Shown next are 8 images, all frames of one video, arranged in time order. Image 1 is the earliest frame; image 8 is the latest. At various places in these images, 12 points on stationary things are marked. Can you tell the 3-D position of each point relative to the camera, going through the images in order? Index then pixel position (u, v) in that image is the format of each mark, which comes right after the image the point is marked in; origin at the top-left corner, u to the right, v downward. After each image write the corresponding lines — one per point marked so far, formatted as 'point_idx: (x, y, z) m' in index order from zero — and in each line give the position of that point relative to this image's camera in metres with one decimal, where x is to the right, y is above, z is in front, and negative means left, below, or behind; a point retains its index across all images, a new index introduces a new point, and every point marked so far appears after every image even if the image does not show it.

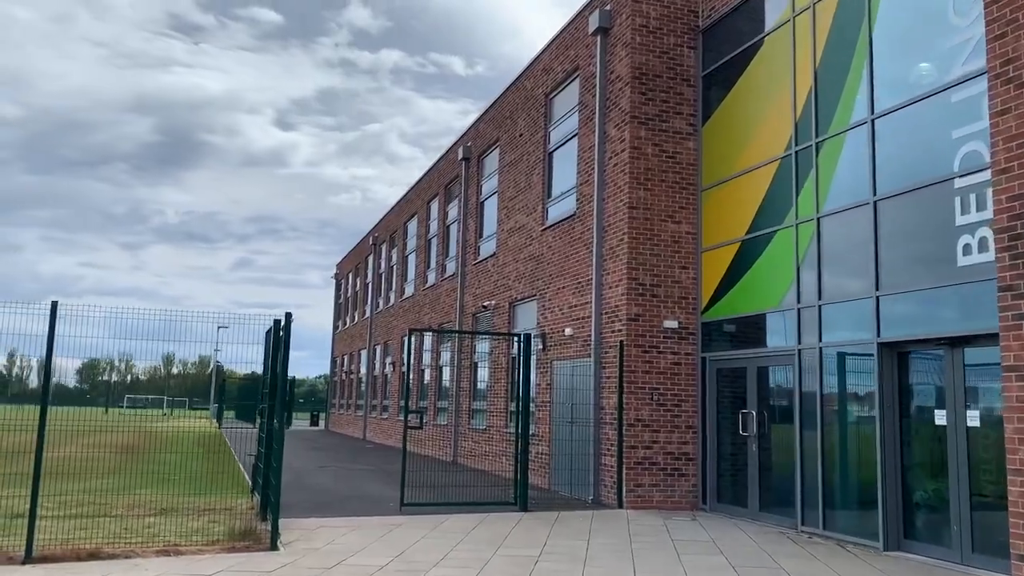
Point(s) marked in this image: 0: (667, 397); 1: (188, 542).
0: (+2.4, -1.7, +13.1) m
1: (-3.5, -2.7, +9.2) m
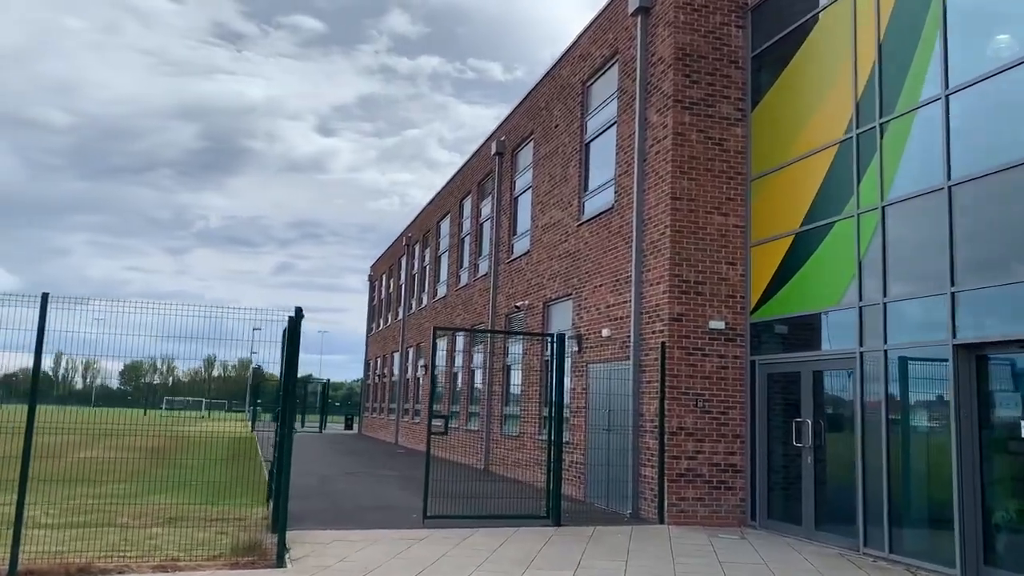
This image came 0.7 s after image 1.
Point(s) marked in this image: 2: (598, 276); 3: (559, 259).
0: (+2.8, -1.6, +12.1) m
1: (-3.2, -2.6, +8.4) m
2: (+1.5, +0.2, +14.5) m
3: (+0.9, +0.6, +16.5) m
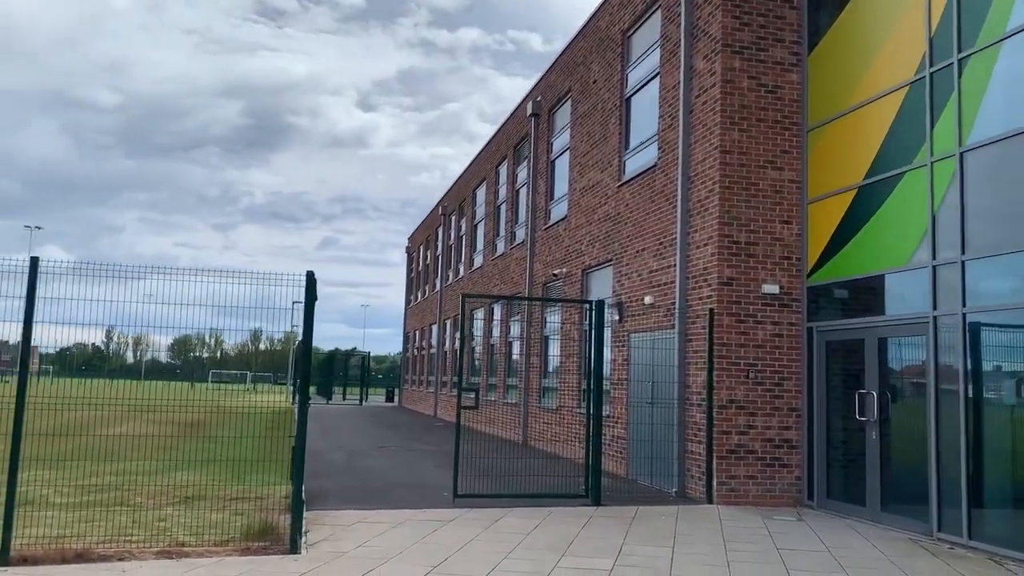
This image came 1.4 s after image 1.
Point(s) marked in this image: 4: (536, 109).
0: (+3.3, -1.1, +11.2) m
1: (-2.9, -2.3, +7.8) m
2: (+2.0, +0.8, +13.6) m
3: (+1.6, +1.2, +15.5) m
4: (+0.6, +4.1, +19.8) m
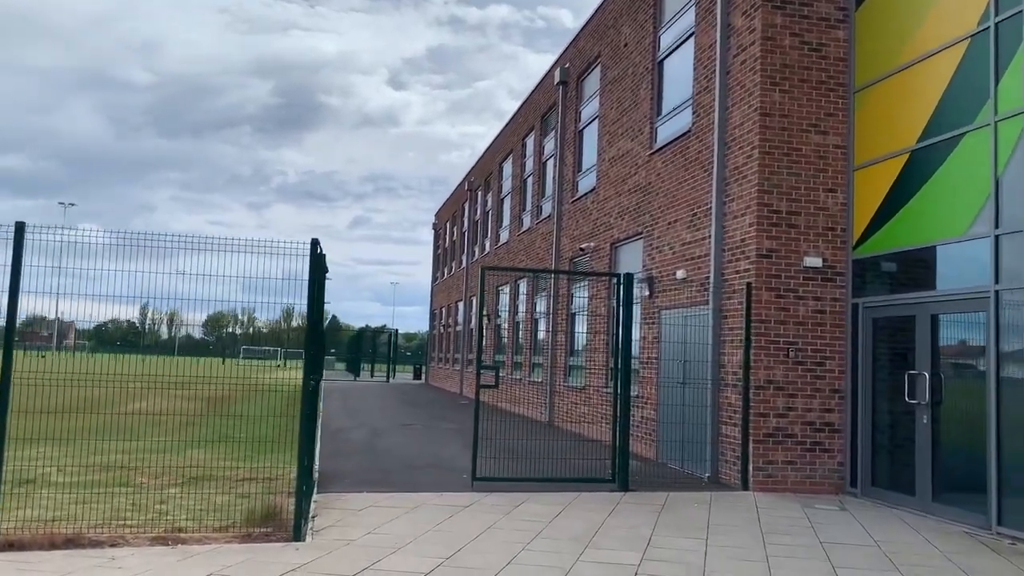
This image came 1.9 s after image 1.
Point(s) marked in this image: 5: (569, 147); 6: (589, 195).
0: (+3.6, -0.8, +10.4) m
1: (-2.7, -2.0, +7.3) m
2: (+2.4, +1.2, +12.8) m
3: (+2.0, +1.6, +14.8) m
4: (+1.2, +4.7, +19.0) m
5: (+1.3, +3.1, +19.0) m
6: (+1.5, +1.9, +17.0) m
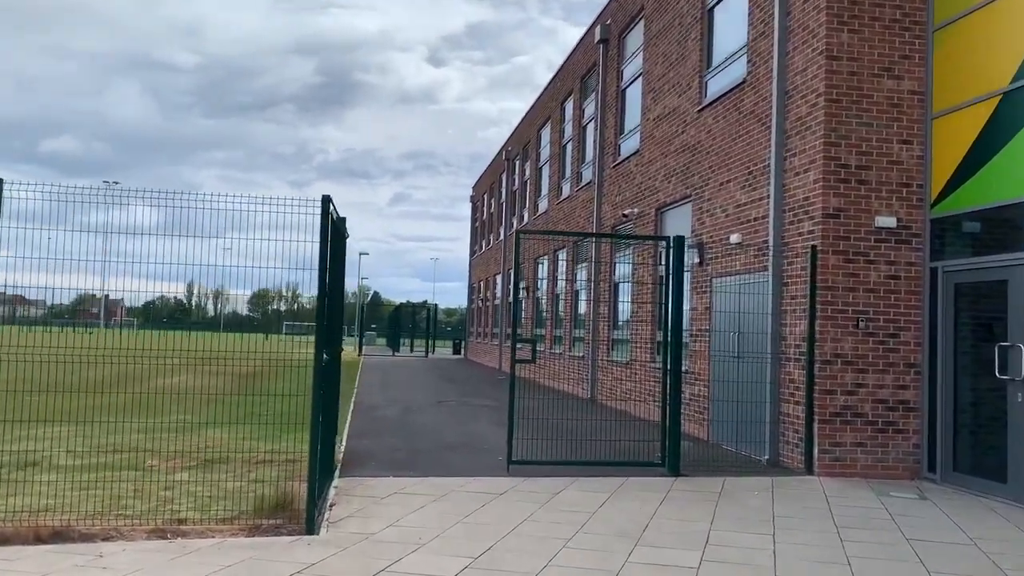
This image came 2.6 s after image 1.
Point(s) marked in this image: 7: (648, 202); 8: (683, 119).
0: (+4.0, -0.4, +9.4) m
1: (-2.4, -1.8, +6.6) m
2: (+2.9, +1.6, +11.8) m
3: (+2.6, +2.2, +13.8) m
4: (+1.9, +5.3, +17.9) m
5: (+2.0, +3.7, +17.9) m
6: (+2.2, +2.4, +16.0) m
7: (+2.4, +1.5, +14.9) m
8: (+2.7, +2.7, +13.5) m
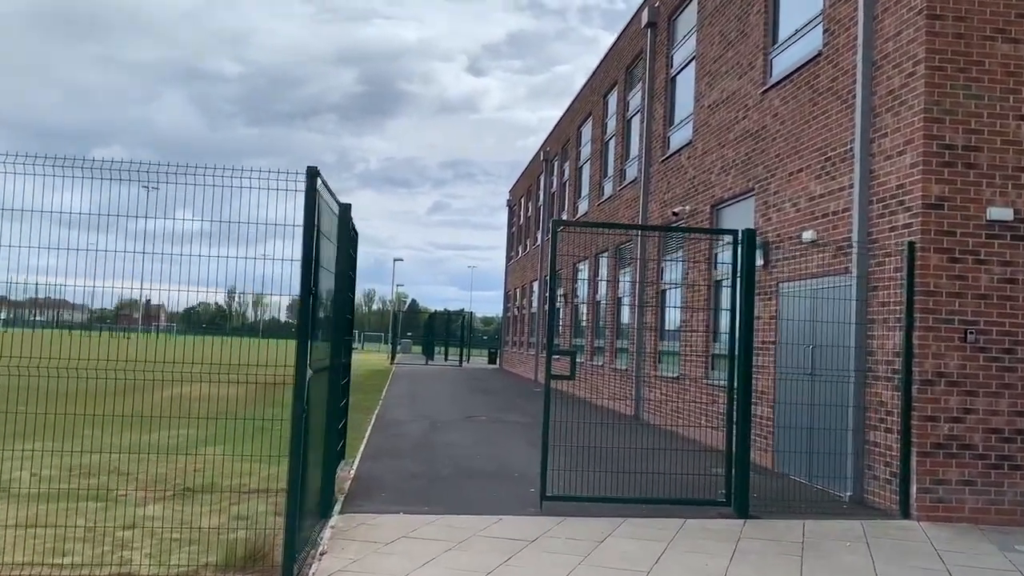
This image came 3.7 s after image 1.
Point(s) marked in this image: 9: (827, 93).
0: (+4.3, -0.4, +7.8) m
1: (-2.2, -1.7, +5.3) m
2: (+3.4, +1.6, +10.2) m
3: (+3.2, +2.1, +12.2) m
4: (+2.7, +5.2, +16.5) m
5: (+2.8, +3.6, +16.4) m
6: (+2.9, +2.3, +14.5) m
7: (+3.0, +1.4, +13.4) m
8: (+3.2, +2.6, +12.0) m
9: (+3.5, +2.2, +9.6) m
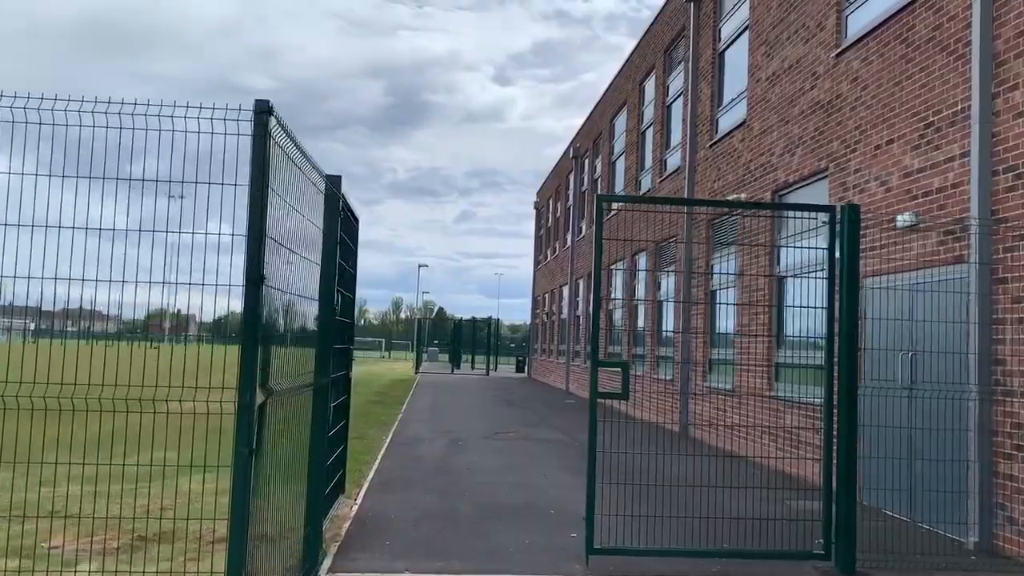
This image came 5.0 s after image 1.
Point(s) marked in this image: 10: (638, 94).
0: (+4.6, -0.4, +6.0) m
1: (-2.0, -1.7, +3.7) m
2: (+3.7, +1.6, +8.5) m
3: (+3.5, +2.1, +10.5) m
4: (+3.2, +5.2, +14.8) m
5: (+3.3, +3.6, +14.8) m
6: (+3.3, +2.3, +12.8) m
7: (+3.4, +1.4, +11.7) m
8: (+3.6, +2.6, +10.3) m
9: (+3.8, +2.2, +7.9) m
10: (+2.9, +4.5, +19.8) m
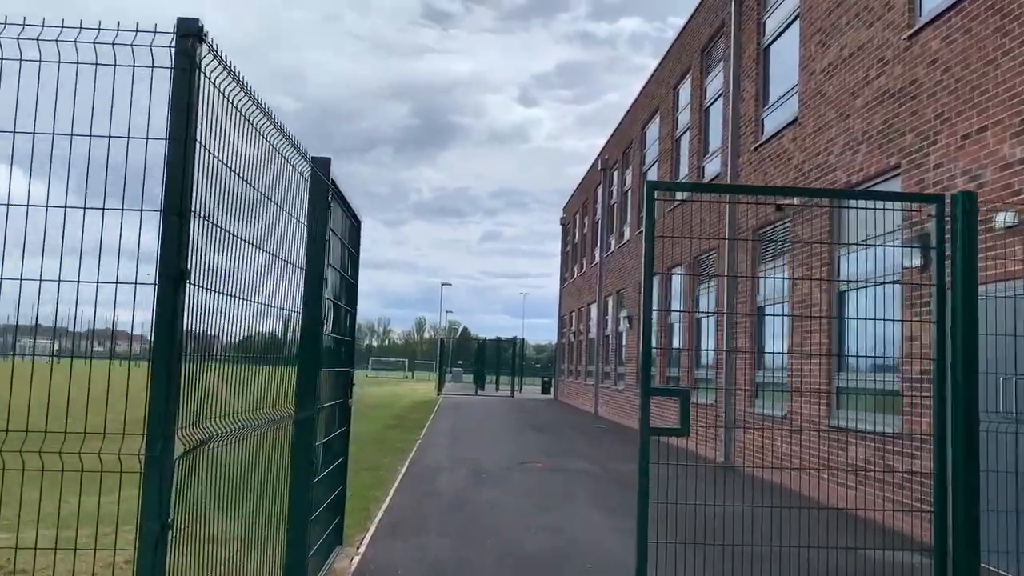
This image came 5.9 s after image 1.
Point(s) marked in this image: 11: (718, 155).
0: (+4.8, -0.4, +4.7) m
1: (-1.9, -1.7, +2.6) m
2: (+4.0, +1.5, +7.3) m
3: (+3.8, +1.9, +9.3) m
4: (+3.6, +4.9, +13.7) m
5: (+3.7, +3.3, +13.6) m
6: (+3.7, +2.1, +11.6) m
7: (+3.7, +1.2, +10.5) m
8: (+3.9, +2.5, +9.1) m
9: (+4.0, +2.1, +6.7) m
10: (+3.5, +4.1, +18.7) m
11: (+3.6, +2.3, +14.9) m
